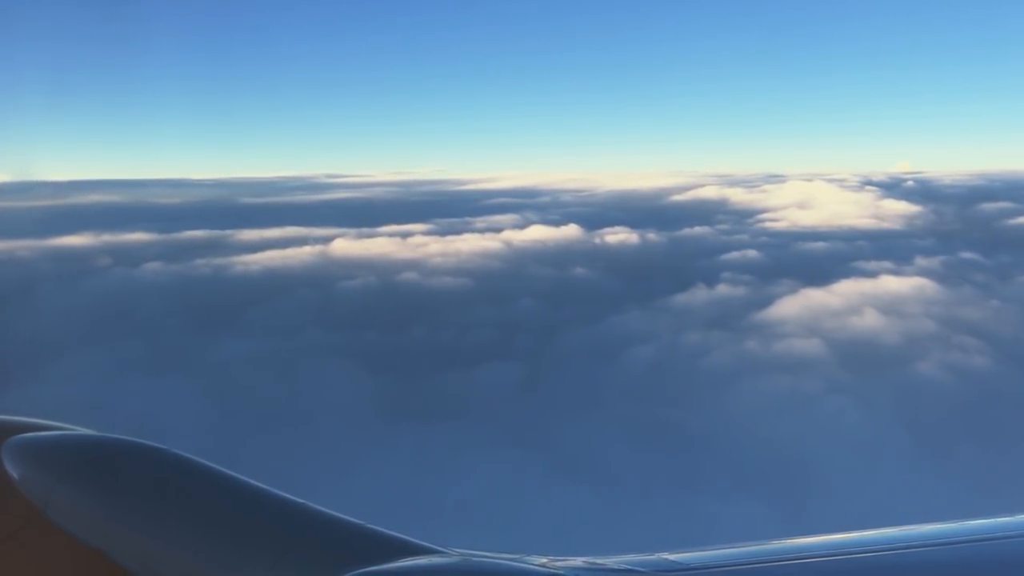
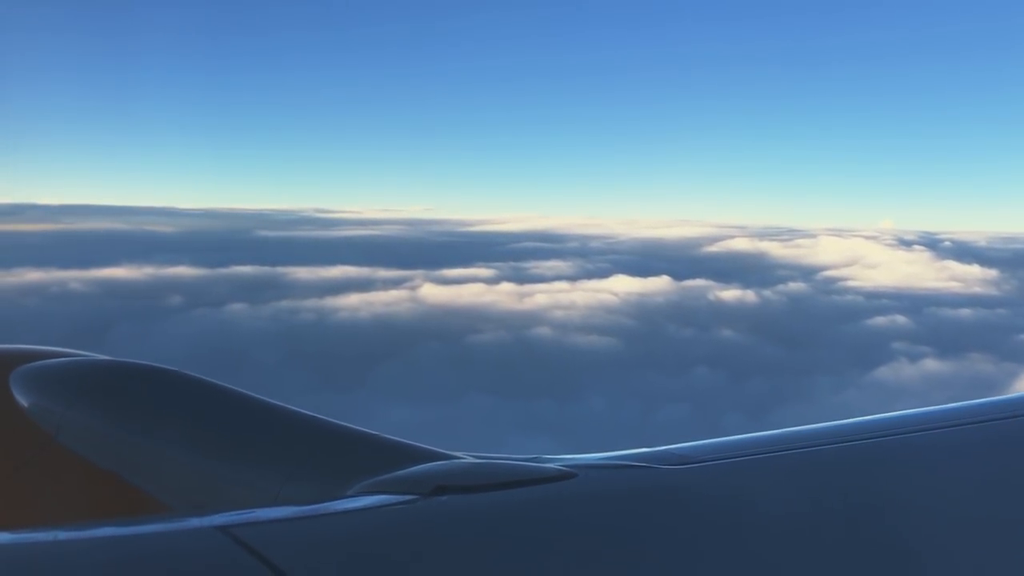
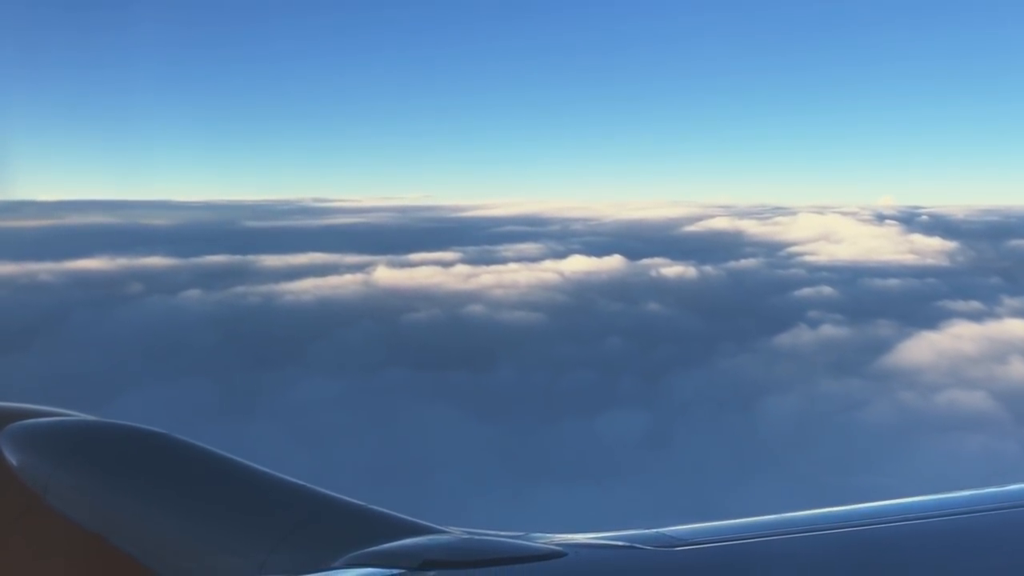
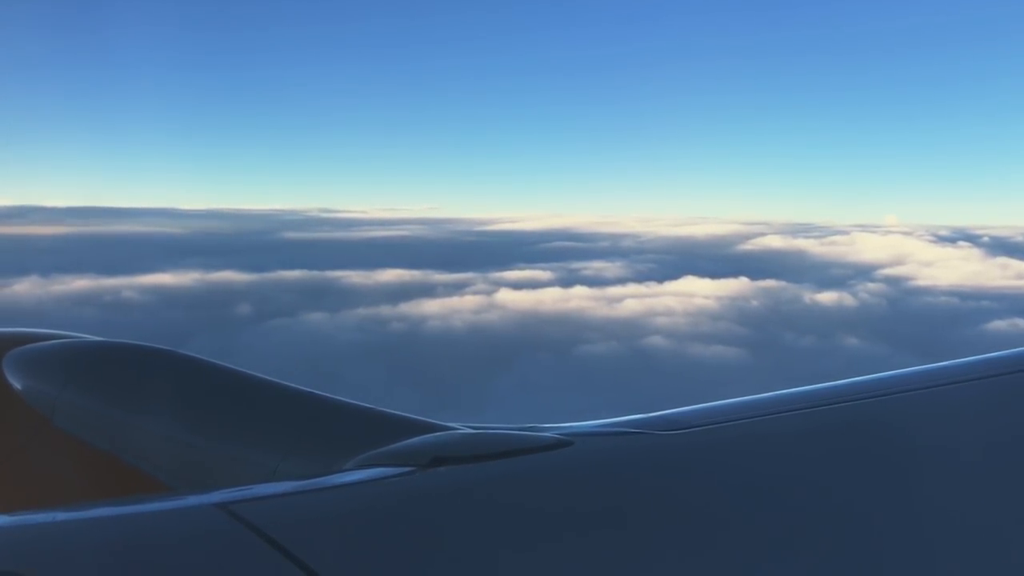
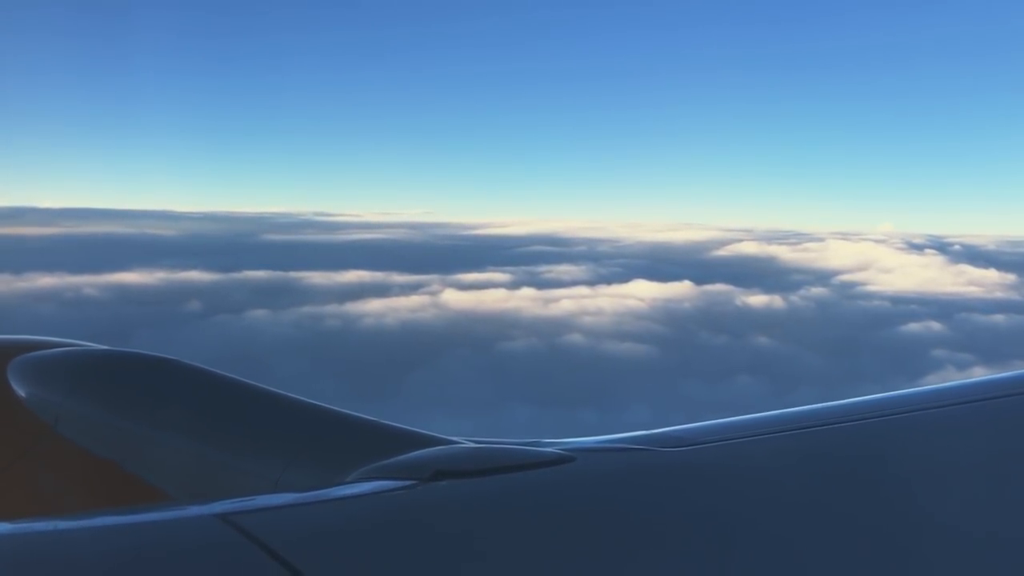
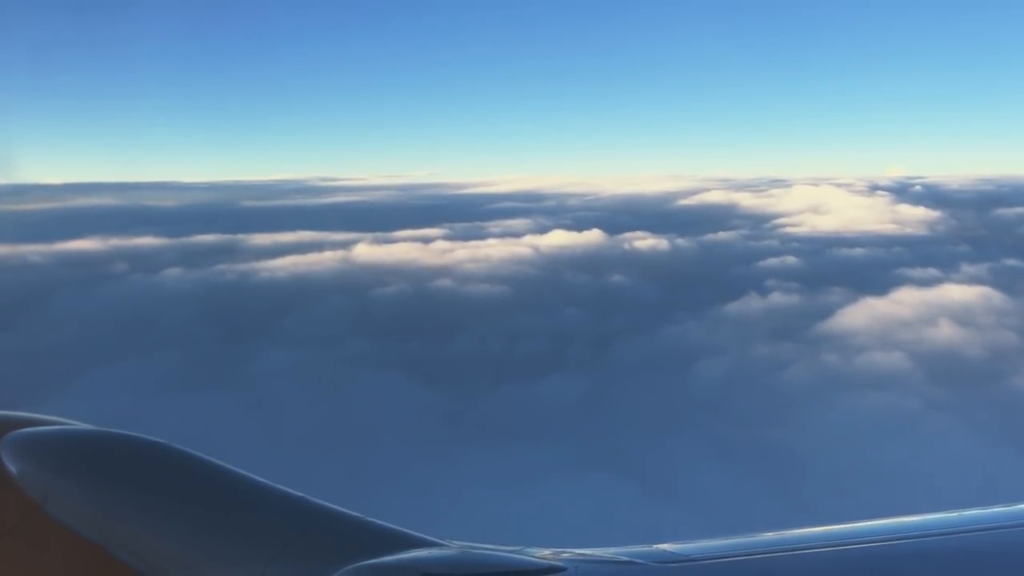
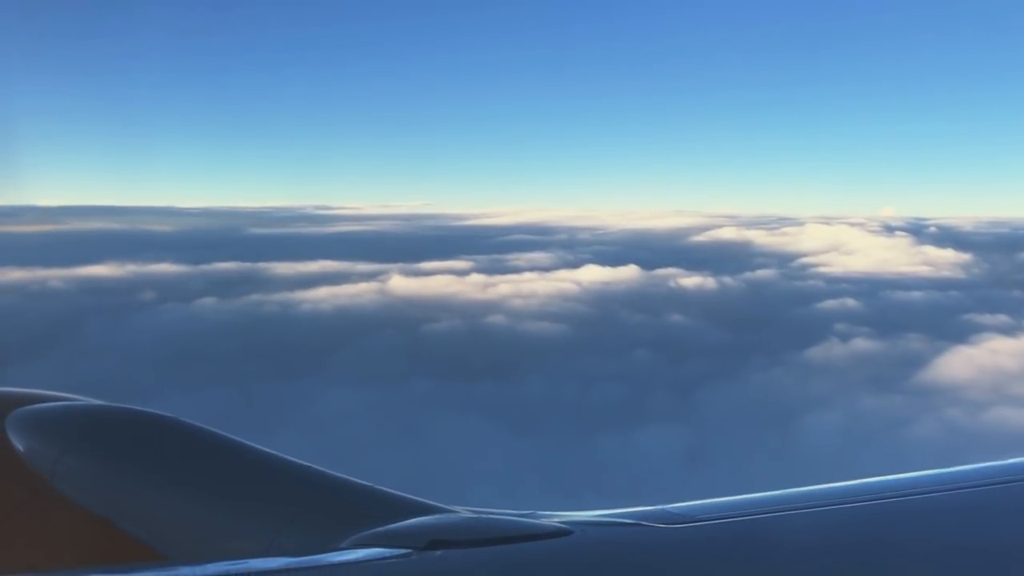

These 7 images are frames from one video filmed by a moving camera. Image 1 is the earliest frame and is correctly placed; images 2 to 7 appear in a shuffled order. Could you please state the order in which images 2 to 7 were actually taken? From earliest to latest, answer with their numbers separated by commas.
6, 3, 7, 2, 5, 4
